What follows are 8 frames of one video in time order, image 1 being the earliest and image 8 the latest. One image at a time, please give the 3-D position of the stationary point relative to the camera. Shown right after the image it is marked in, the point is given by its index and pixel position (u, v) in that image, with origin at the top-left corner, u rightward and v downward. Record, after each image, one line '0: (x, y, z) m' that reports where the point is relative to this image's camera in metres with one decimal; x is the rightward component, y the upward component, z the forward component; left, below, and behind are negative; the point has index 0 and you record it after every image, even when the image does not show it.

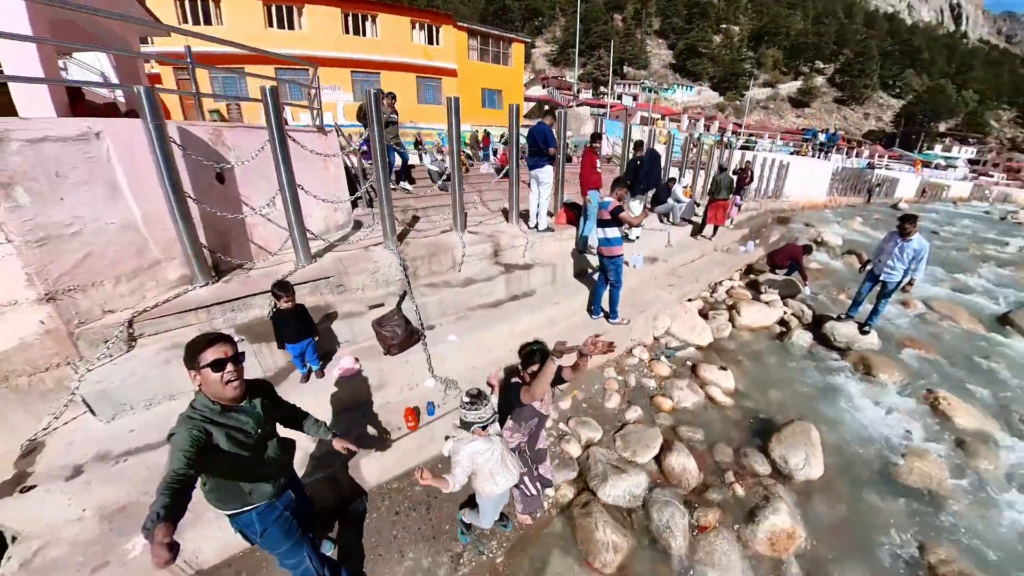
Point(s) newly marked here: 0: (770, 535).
0: (+3.8, -3.5, +4.2) m
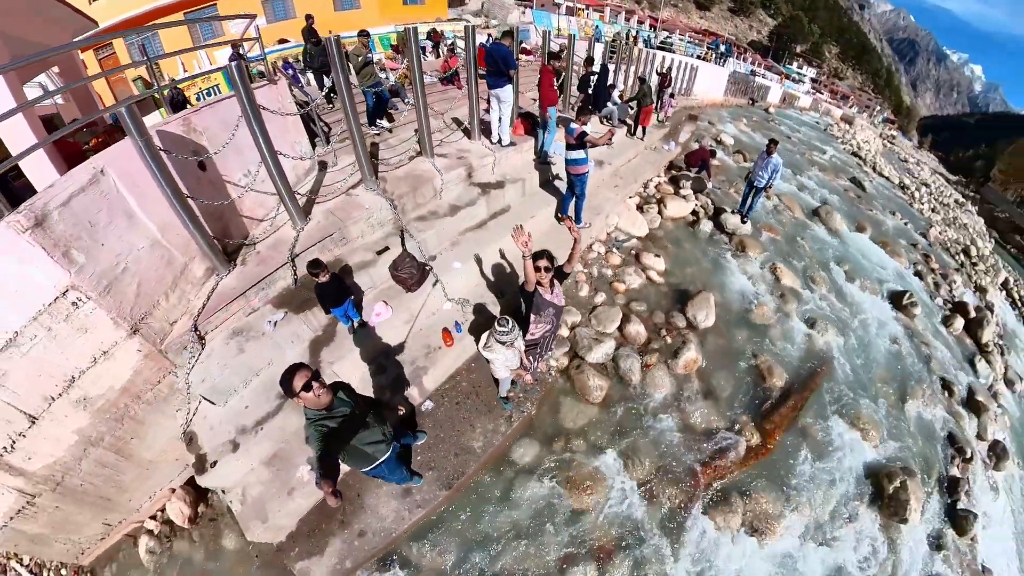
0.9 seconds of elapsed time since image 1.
0: (+3.9, -1.8, +6.8) m
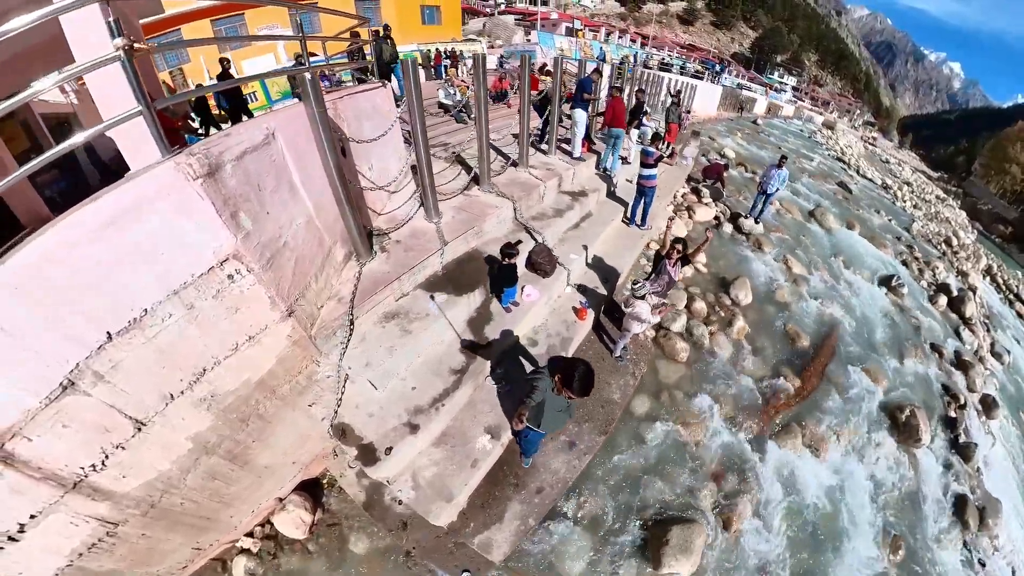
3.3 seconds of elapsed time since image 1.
0: (+6.0, -1.1, +7.6) m
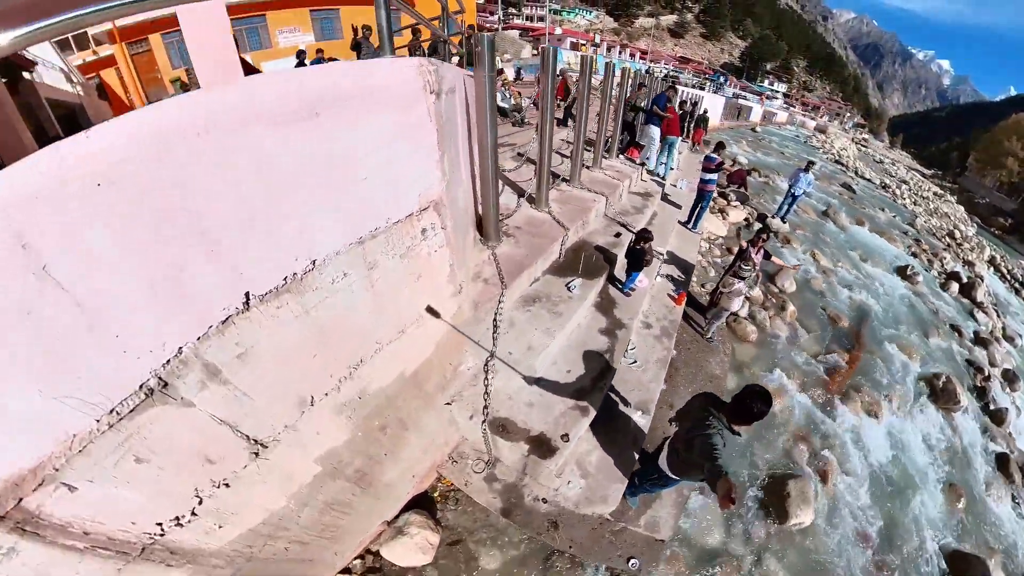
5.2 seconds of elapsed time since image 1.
0: (+7.8, -0.5, +8.0) m
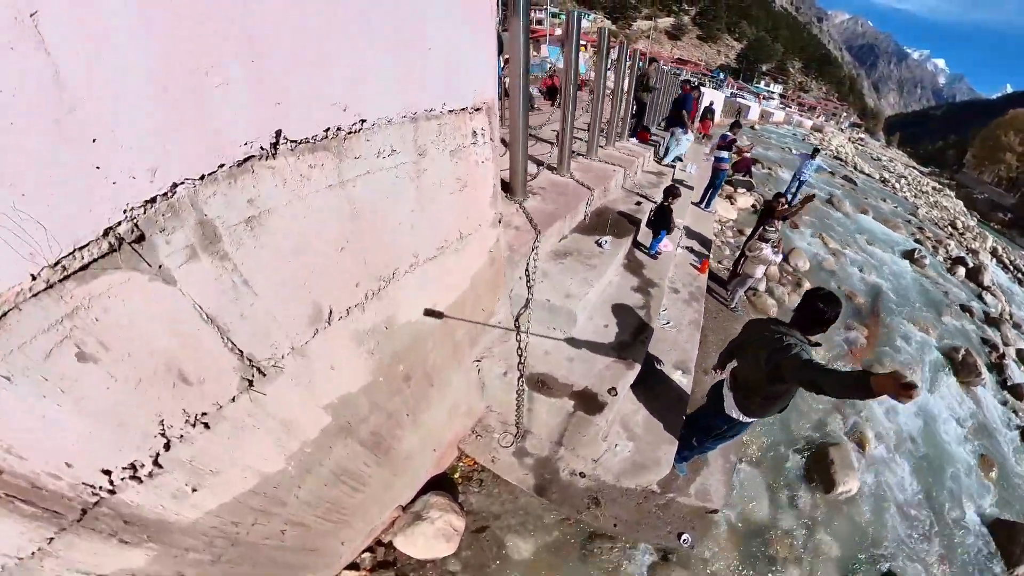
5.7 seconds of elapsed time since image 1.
0: (+8.2, +0.1, +7.9) m
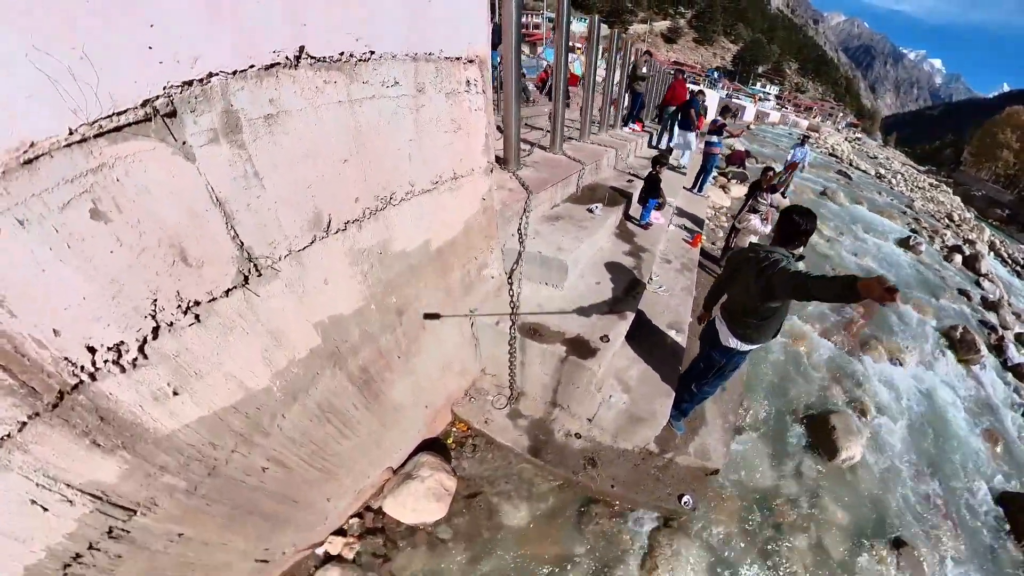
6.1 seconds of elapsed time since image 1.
0: (+8.1, +0.5, +7.8) m
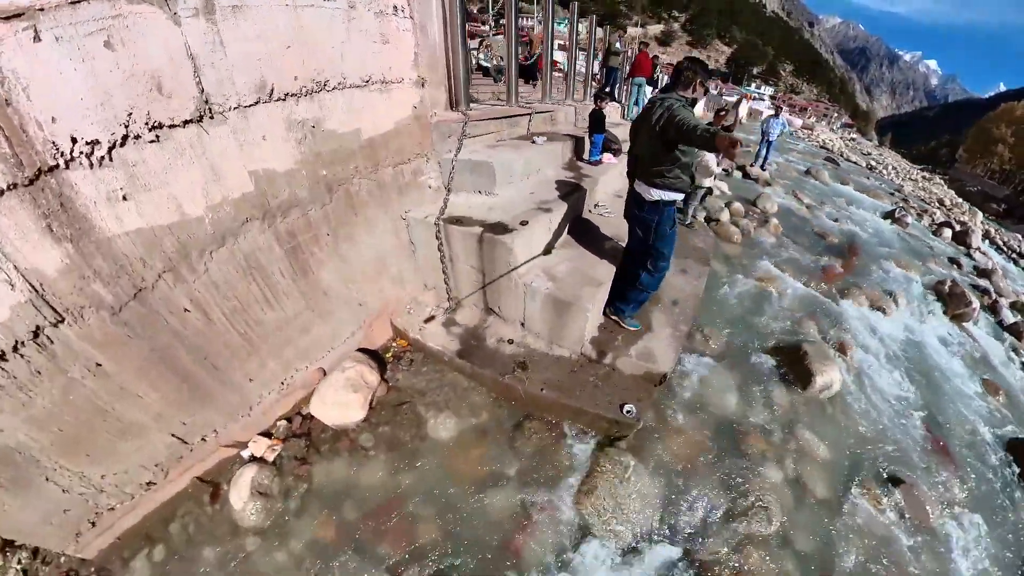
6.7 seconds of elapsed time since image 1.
0: (+7.6, +1.2, +7.7) m
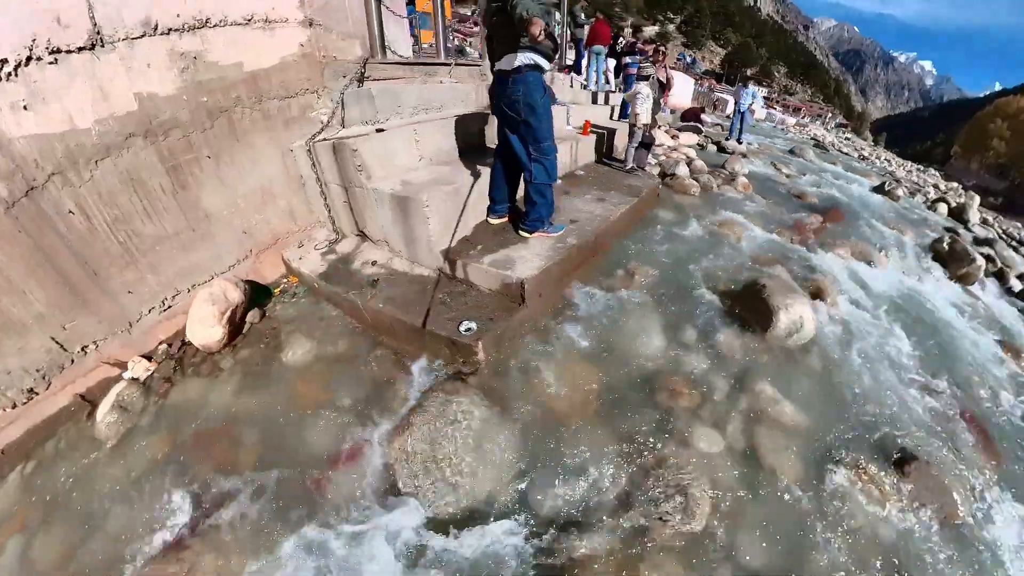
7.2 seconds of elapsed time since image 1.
0: (+6.6, +1.5, +7.3) m
